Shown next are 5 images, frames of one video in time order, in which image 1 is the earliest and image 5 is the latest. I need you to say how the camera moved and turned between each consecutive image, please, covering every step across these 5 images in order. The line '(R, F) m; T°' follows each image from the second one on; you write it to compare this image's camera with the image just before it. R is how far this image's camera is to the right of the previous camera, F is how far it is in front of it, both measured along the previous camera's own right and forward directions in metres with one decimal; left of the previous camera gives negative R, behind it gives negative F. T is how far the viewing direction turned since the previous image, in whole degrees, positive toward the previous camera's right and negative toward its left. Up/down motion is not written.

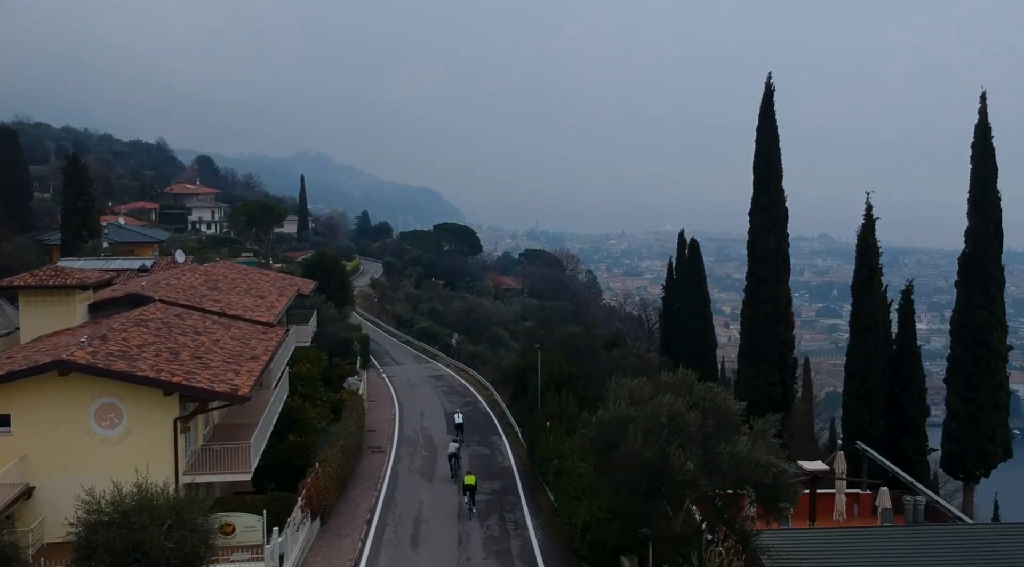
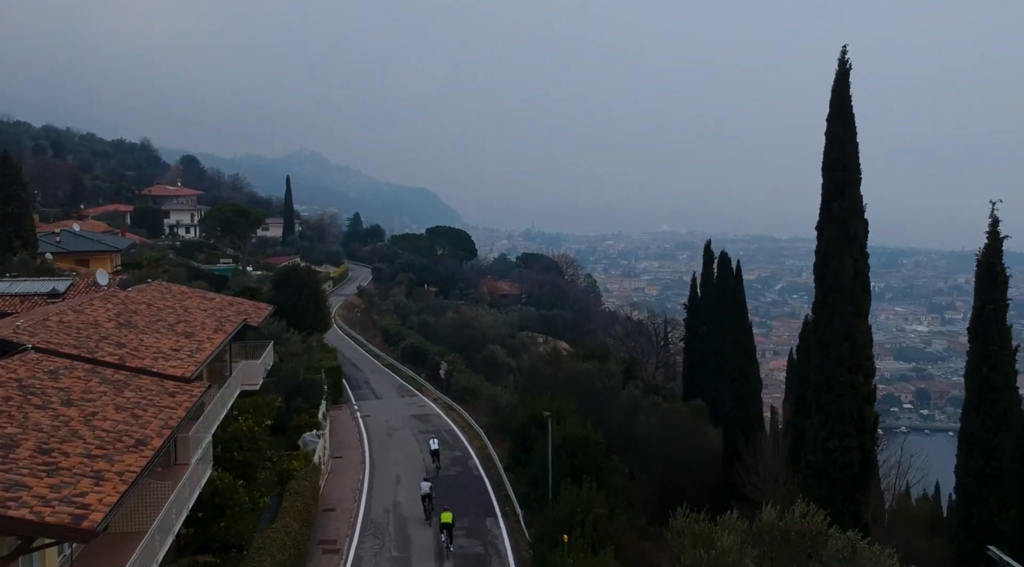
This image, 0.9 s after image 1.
(-0.1, +3.9) m; 0°
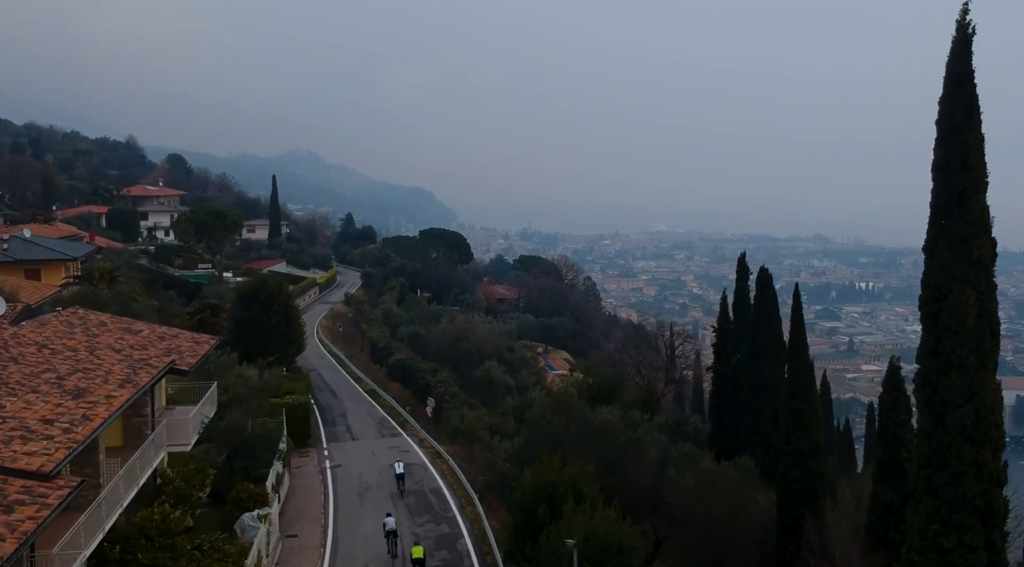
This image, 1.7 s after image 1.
(-0.1, +3.5) m; 0°
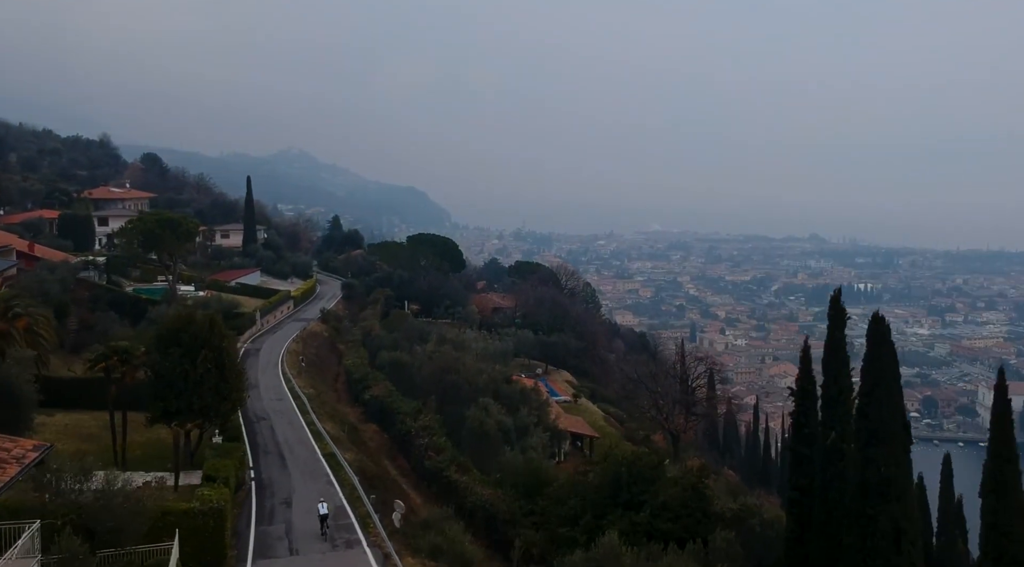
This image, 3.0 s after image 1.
(-0.1, +5.7) m; 0°
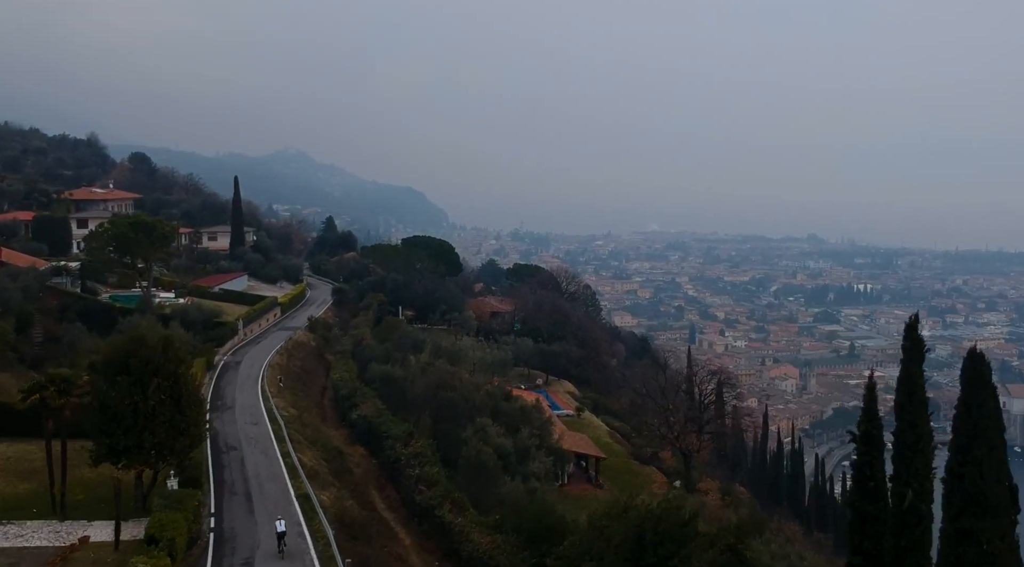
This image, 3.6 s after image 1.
(-0.1, +2.6) m; 0°
